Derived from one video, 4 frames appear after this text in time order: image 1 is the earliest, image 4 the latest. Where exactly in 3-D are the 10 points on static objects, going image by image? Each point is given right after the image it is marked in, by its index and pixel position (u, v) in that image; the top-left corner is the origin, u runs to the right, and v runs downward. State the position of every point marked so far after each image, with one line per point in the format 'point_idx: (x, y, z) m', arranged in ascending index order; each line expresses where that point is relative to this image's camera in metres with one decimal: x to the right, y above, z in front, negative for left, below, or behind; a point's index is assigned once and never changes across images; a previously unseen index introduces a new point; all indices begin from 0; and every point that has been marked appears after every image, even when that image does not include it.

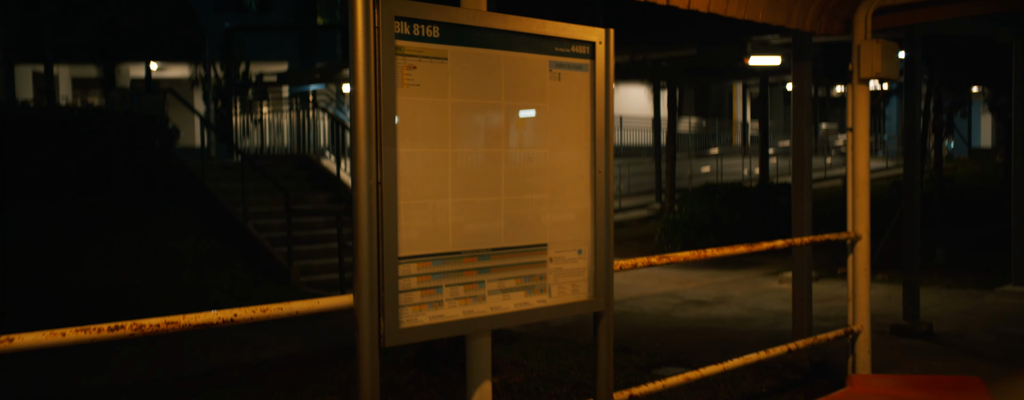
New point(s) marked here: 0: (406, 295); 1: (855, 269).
0: (-0.4, -0.4, +3.1) m
1: (+2.2, -0.4, +5.4) m
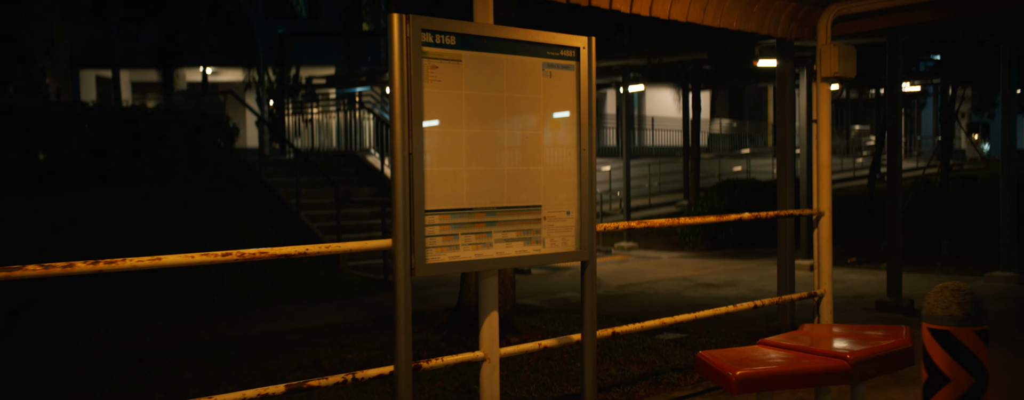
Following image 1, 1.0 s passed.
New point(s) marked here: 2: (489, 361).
0: (-0.4, -0.2, +4.2) m
1: (+2.3, -0.3, +6.3) m
2: (-0.1, -0.9, +4.5) m
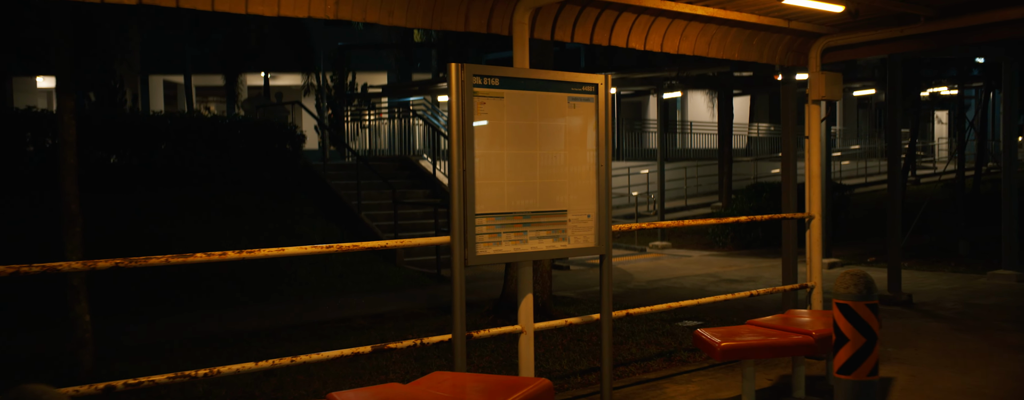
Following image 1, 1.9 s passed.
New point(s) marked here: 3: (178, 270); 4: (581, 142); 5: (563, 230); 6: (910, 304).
0: (-0.2, -0.2, +5.4) m
1: (+2.6, -0.3, +7.4) m
2: (+0.1, -0.9, +5.7) m
3: (-4.4, -0.9, +11.2) m
4: (+0.5, +0.4, +5.8) m
5: (+0.4, -0.2, +5.7) m
6: (+4.5, -1.2, +9.6) m
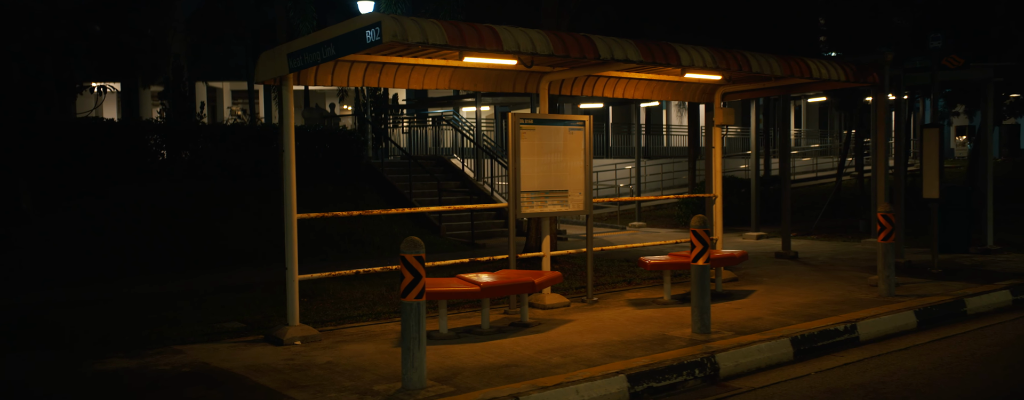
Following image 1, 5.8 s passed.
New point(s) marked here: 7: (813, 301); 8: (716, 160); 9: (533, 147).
0: (+0.1, 0.0, +10.1) m
1: (+2.9, -0.2, +12.1) m
2: (+0.4, -0.7, +10.4) m
3: (-4.1, -0.7, +15.9) m
4: (+0.8, +0.6, +10.5) m
5: (+0.7, 0.0, +10.5) m
6: (+4.8, -1.0, +14.3) m
7: (+3.7, -1.2, +10.4) m
8: (+2.9, +0.5, +12.0) m
9: (+0.2, +0.6, +10.1) m
